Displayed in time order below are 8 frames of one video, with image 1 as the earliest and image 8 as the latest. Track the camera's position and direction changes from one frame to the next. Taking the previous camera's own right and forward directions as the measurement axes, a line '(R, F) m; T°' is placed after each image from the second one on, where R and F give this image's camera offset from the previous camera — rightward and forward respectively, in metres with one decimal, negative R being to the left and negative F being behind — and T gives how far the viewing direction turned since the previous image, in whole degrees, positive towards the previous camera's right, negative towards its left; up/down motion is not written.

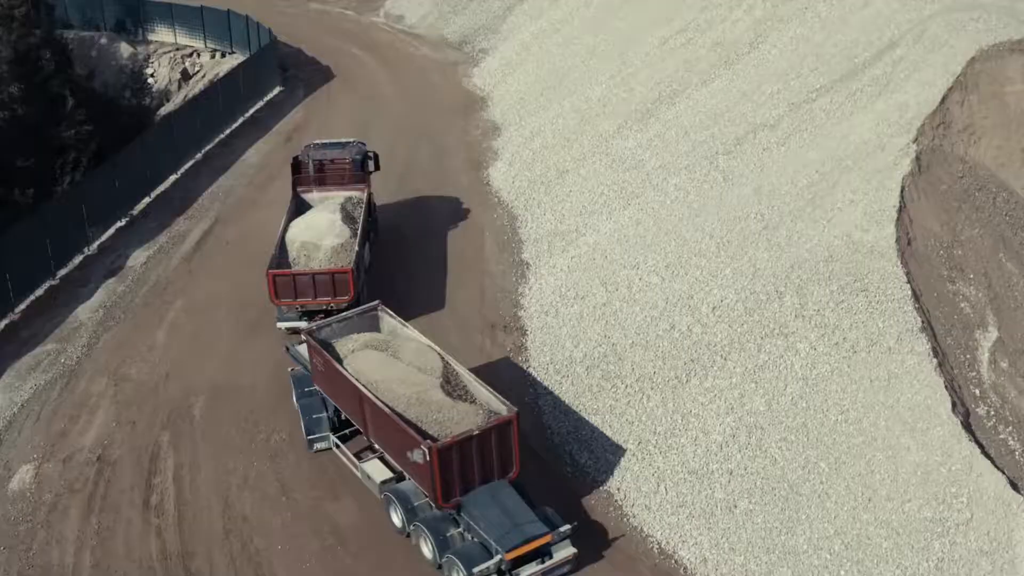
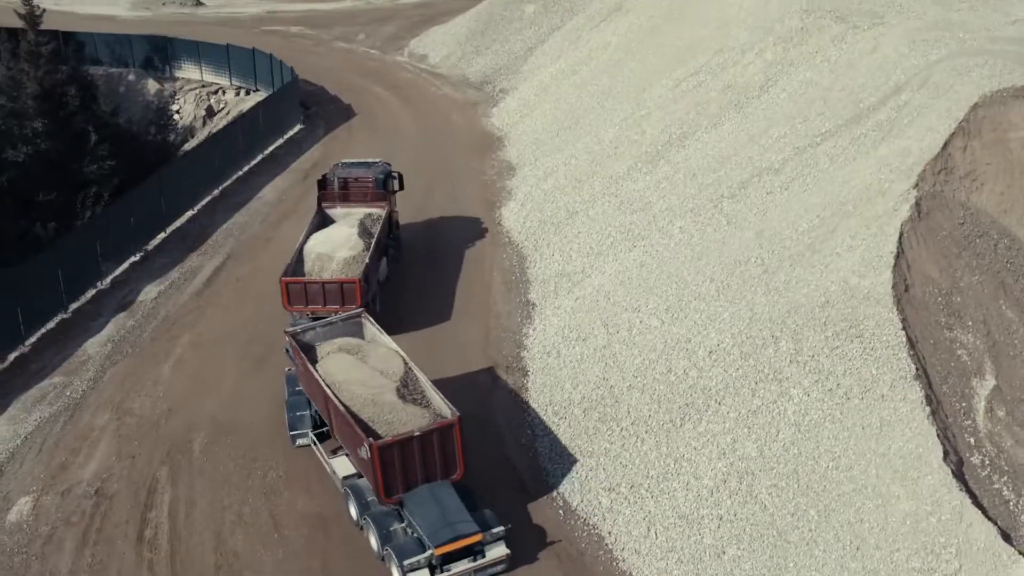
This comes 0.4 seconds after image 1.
(+0.5, 0.0) m; -2°
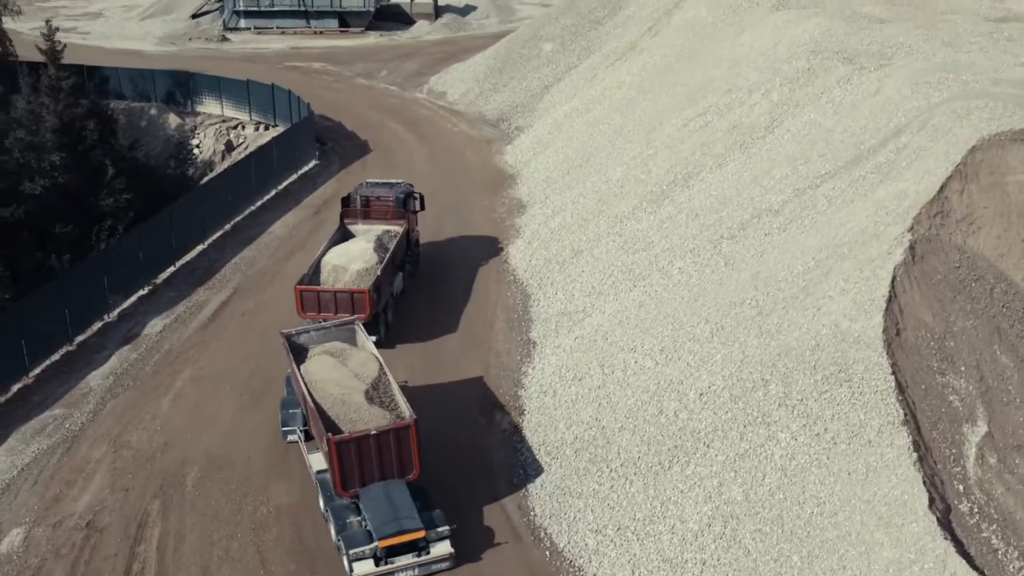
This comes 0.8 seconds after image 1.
(+0.6, 0.0) m; -2°
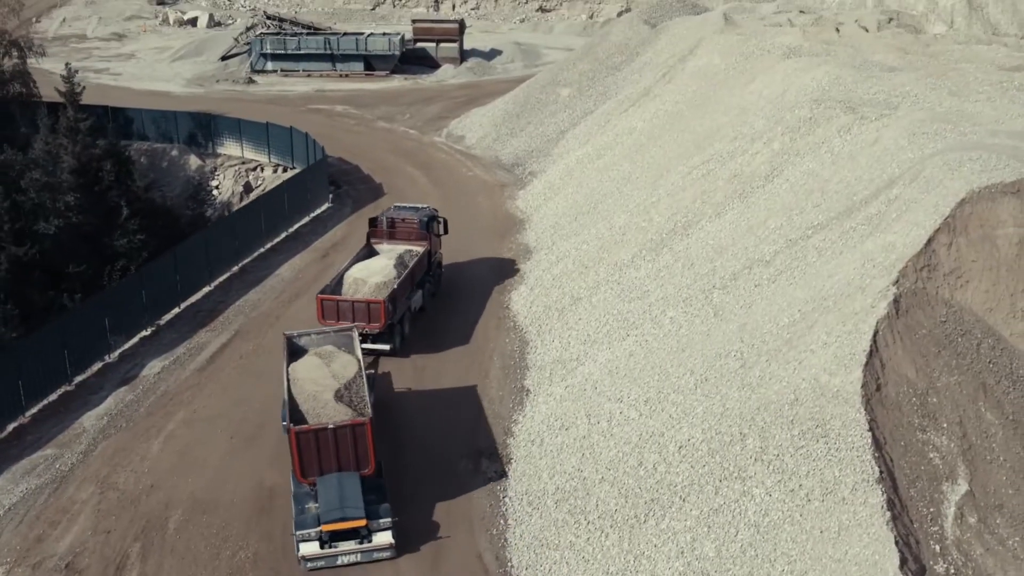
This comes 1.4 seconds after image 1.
(+0.8, +0.1) m; -2°
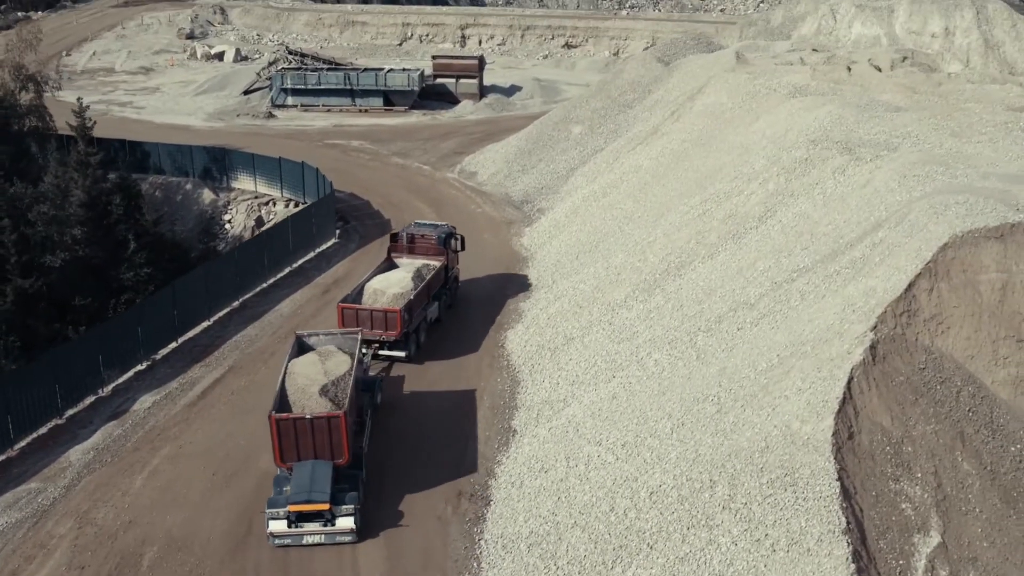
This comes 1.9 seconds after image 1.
(+0.8, +0.1) m; -2°
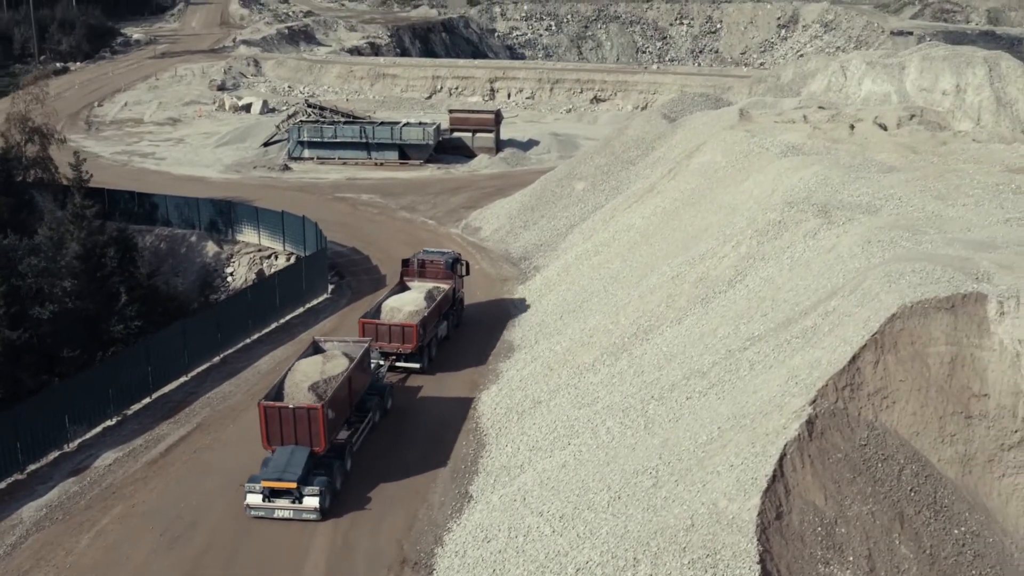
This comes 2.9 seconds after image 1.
(+1.5, +0.4) m; -3°
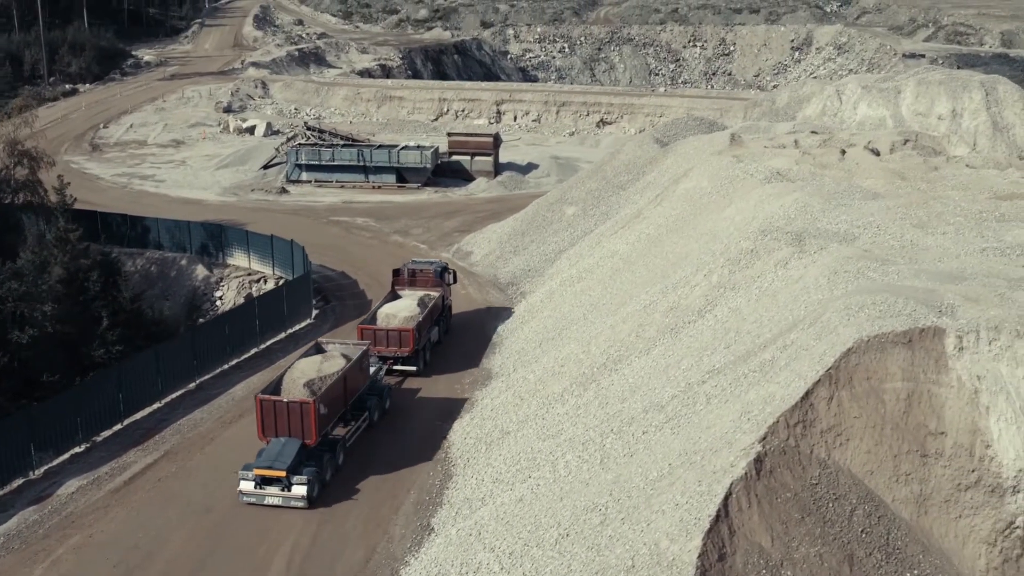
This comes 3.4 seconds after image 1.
(+0.9, +0.4) m; -1°
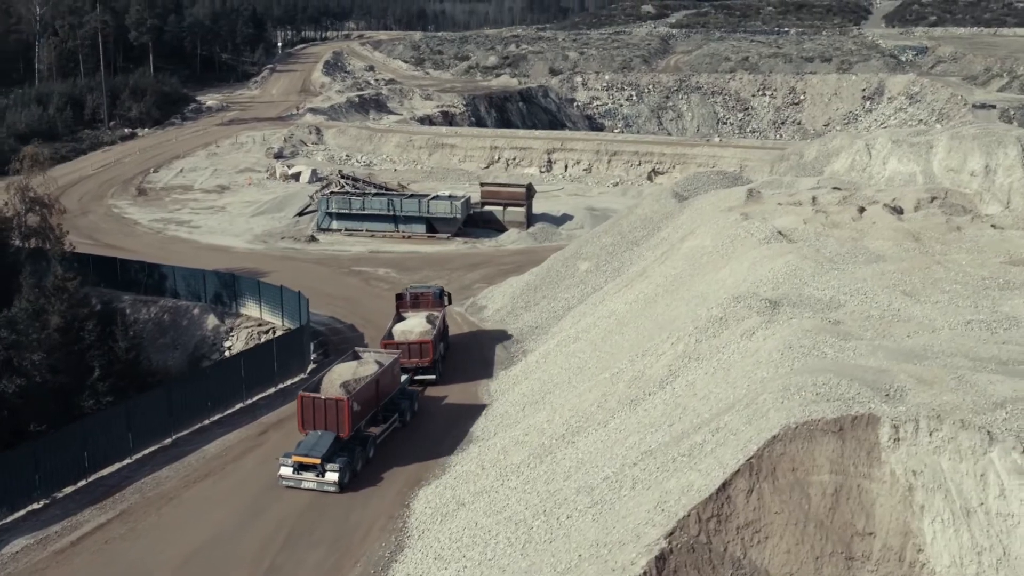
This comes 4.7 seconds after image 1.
(+2.1, +1.1) m; -4°
